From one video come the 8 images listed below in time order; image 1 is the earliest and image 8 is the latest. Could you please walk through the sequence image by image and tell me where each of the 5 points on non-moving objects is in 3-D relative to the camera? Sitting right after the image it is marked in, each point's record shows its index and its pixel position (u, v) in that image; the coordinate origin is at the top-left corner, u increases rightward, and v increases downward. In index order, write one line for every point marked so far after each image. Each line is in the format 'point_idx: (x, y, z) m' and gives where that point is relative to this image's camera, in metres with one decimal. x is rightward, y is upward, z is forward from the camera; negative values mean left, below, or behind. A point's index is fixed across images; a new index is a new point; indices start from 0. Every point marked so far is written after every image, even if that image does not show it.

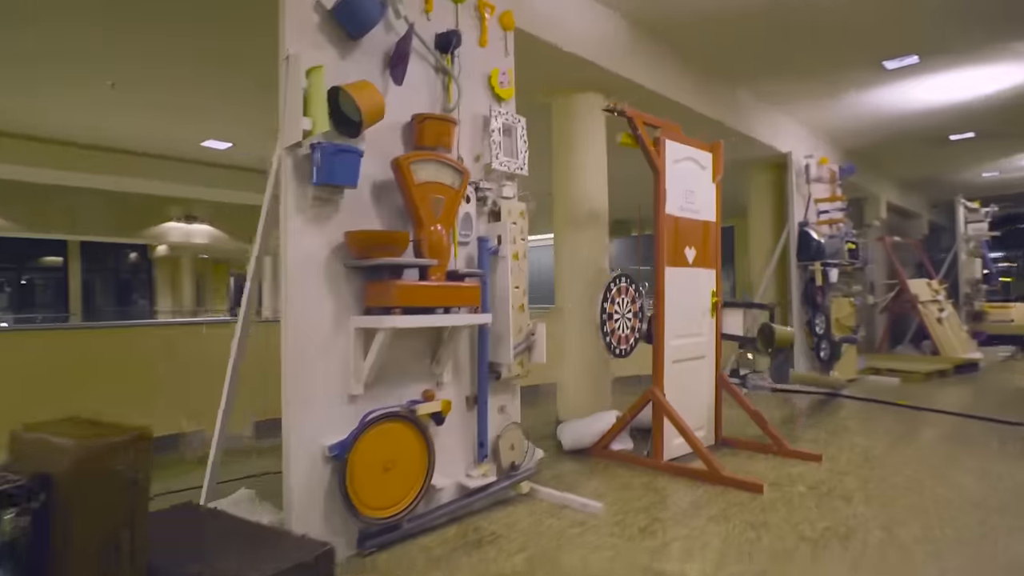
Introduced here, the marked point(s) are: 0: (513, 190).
0: (0.0, +0.4, +2.7) m
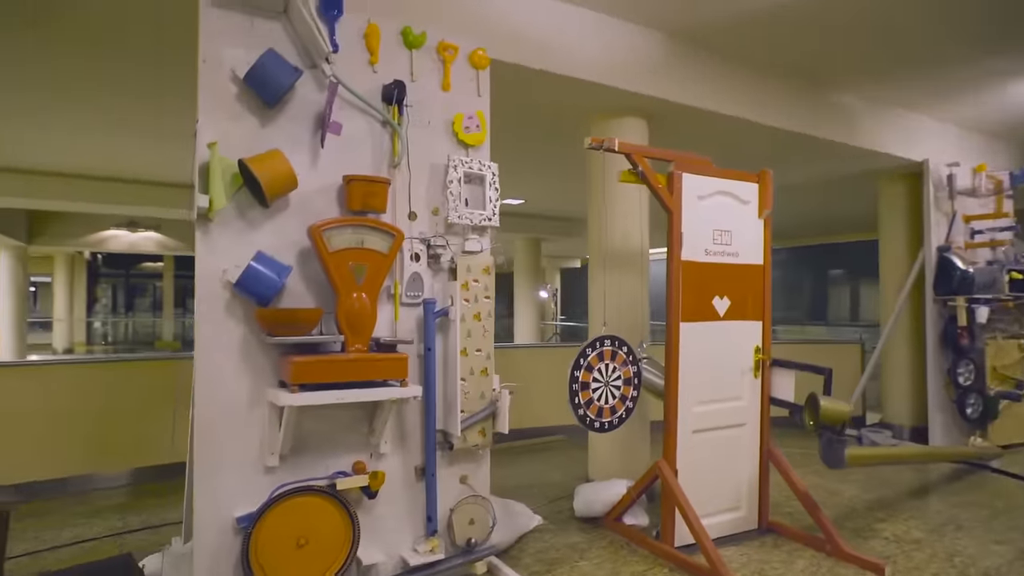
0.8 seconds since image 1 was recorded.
0: (-0.1, +0.2, +2.5) m
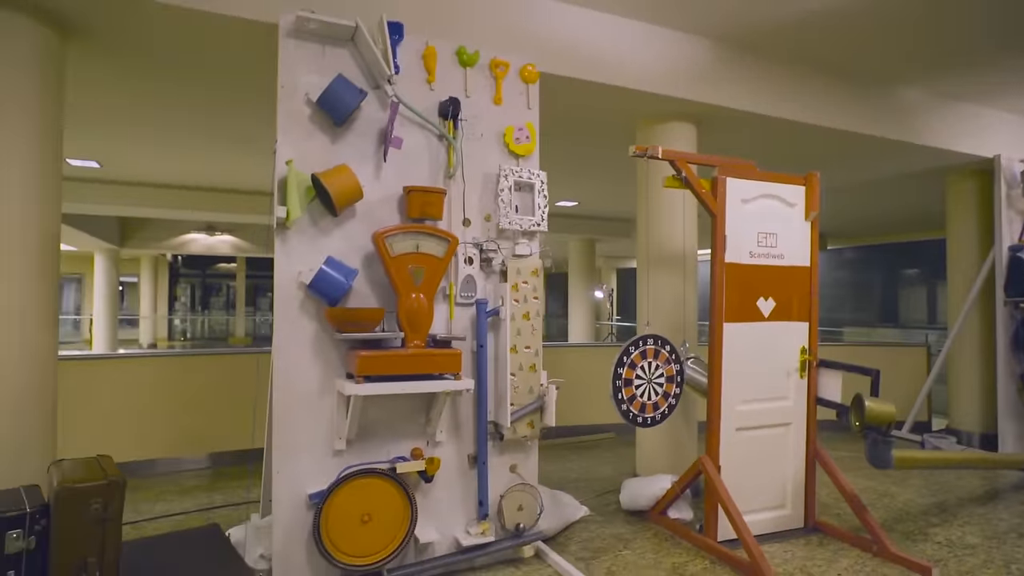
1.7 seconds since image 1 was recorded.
0: (+0.1, +0.2, +2.7) m
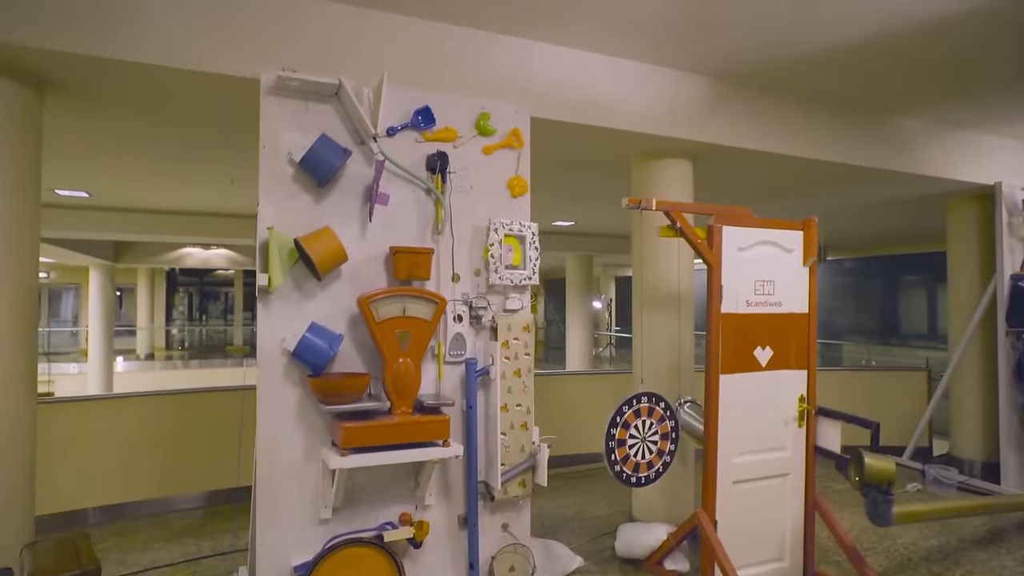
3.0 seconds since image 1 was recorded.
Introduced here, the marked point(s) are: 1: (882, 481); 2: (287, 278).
0: (0.0, -0.1, +2.6) m
1: (+1.5, -0.8, +2.5) m
2: (-0.8, 0.0, +2.2) m
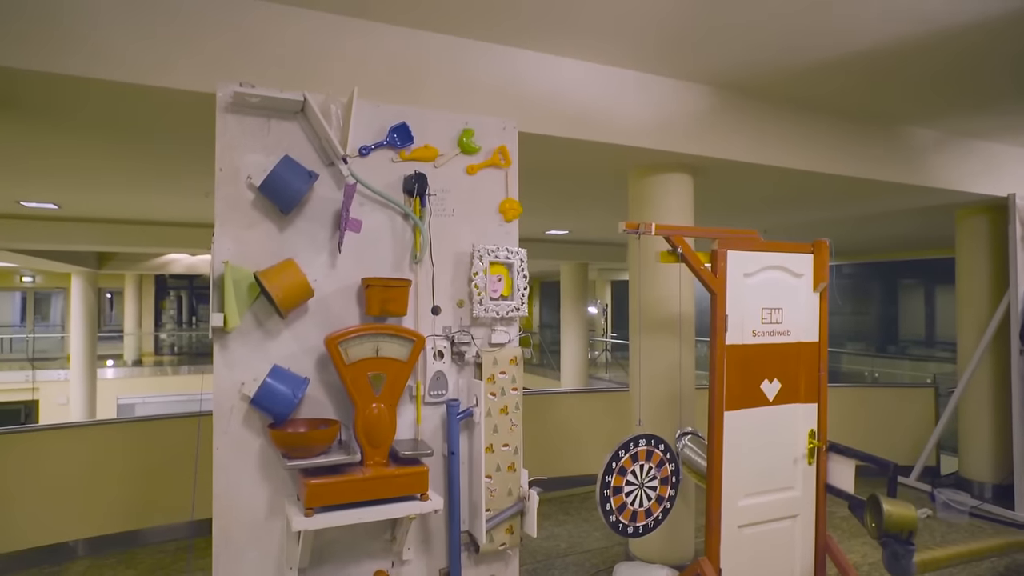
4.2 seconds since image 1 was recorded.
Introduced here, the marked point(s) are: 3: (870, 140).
0: (0.0, -0.2, +2.4) m
1: (+1.4, -0.9, +2.3) m
2: (-0.9, -0.1, +2.0) m
3: (+2.1, +0.9, +3.7) m
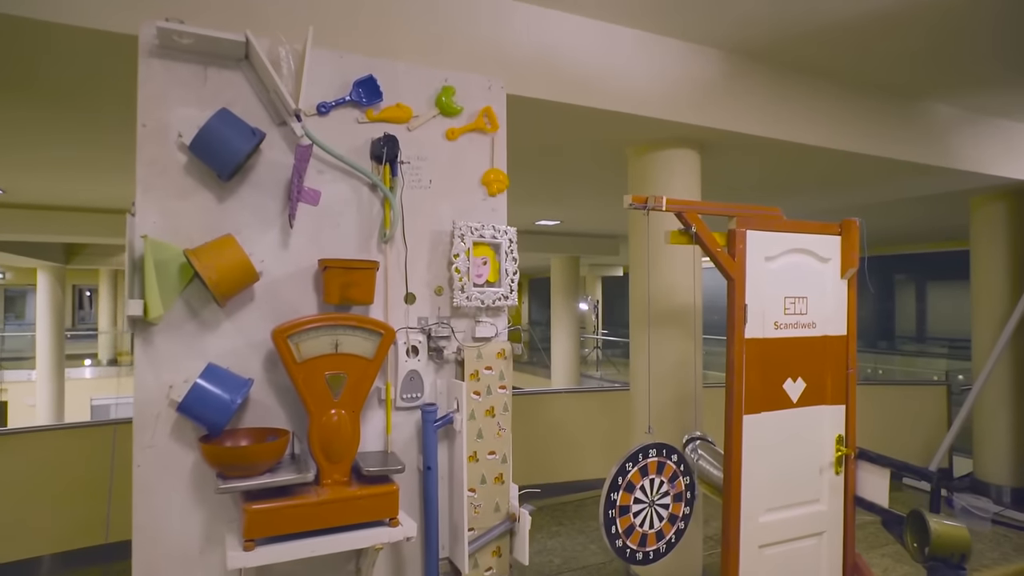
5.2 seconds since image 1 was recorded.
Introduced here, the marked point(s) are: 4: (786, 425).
0: (-0.1, -0.1, +2.0) m
1: (+1.4, -0.8, +2.0) m
2: (-0.9, 0.0, +1.7) m
3: (+2.0, +0.9, +3.4) m
4: (+1.0, -0.5, +2.3) m
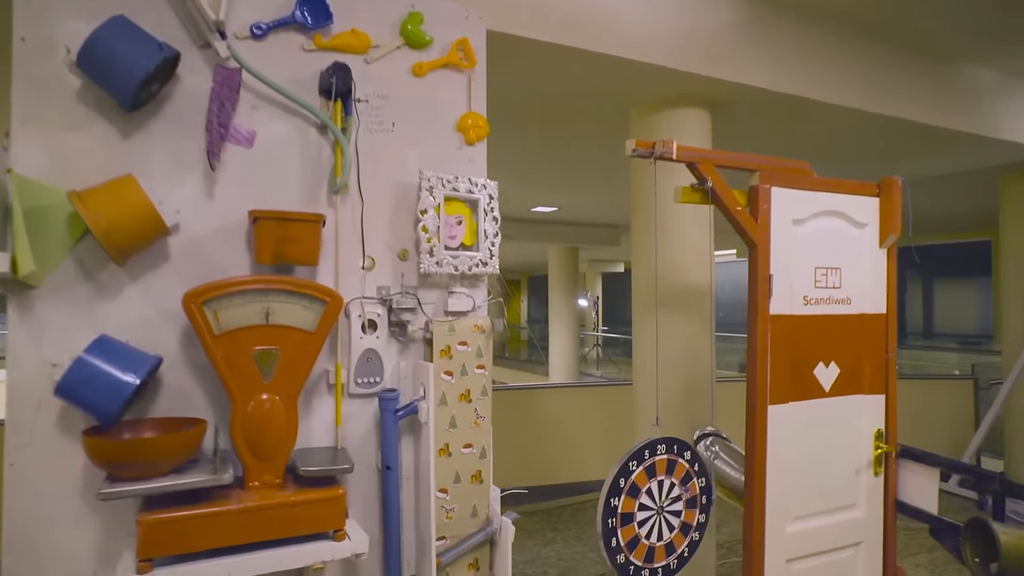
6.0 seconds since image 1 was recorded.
0: (-0.1, 0.0, +1.7) m
1: (+1.3, -0.7, +1.6) m
2: (-0.9, +0.1, +1.3) m
3: (+2.0, +1.0, +3.0) m
4: (+0.9, -0.4, +2.0) m
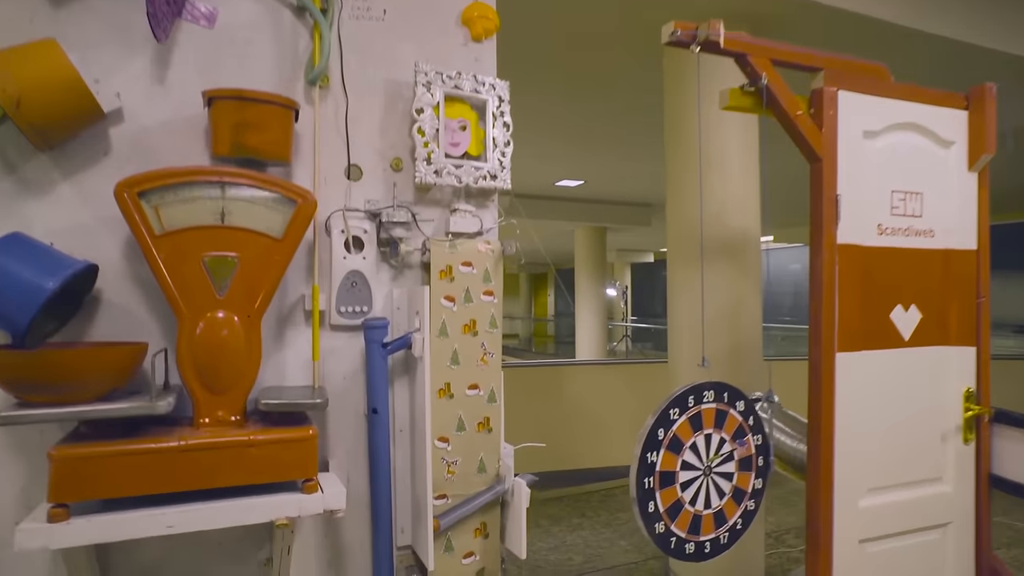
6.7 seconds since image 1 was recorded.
0: (-0.1, +0.2, +1.4) m
1: (+1.4, -0.5, +1.3) m
2: (-0.9, +0.2, +1.1) m
3: (+2.1, +1.2, +2.7) m
4: (+1.0, -0.2, +1.6) m
